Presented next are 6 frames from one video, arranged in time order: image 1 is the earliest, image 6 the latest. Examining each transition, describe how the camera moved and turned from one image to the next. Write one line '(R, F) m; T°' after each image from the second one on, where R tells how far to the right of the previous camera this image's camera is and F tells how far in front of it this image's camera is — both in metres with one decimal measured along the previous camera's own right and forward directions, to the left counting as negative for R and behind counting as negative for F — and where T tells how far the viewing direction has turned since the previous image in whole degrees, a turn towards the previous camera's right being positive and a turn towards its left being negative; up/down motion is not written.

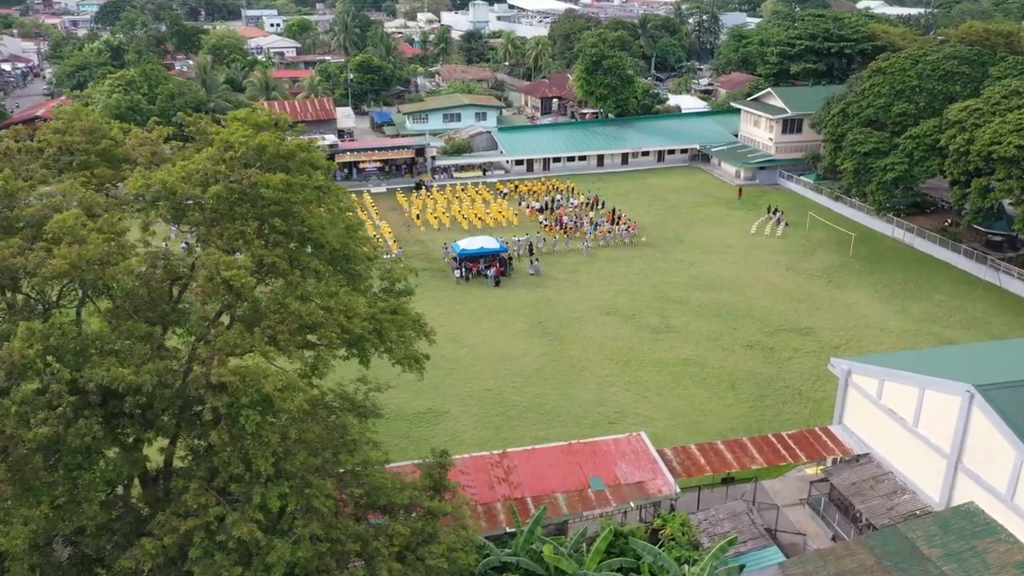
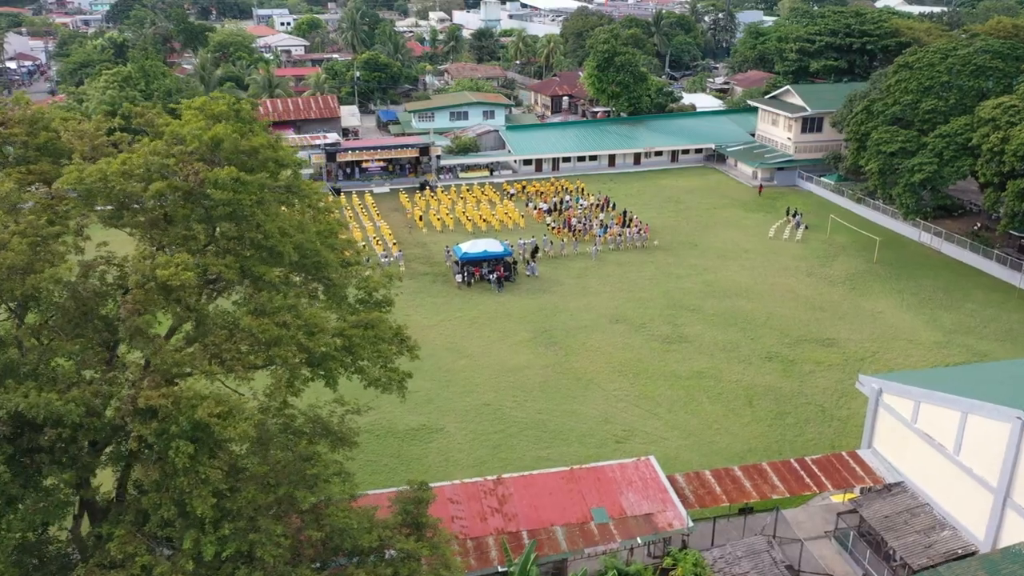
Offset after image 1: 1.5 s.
(+0.3, +1.4) m; -1°
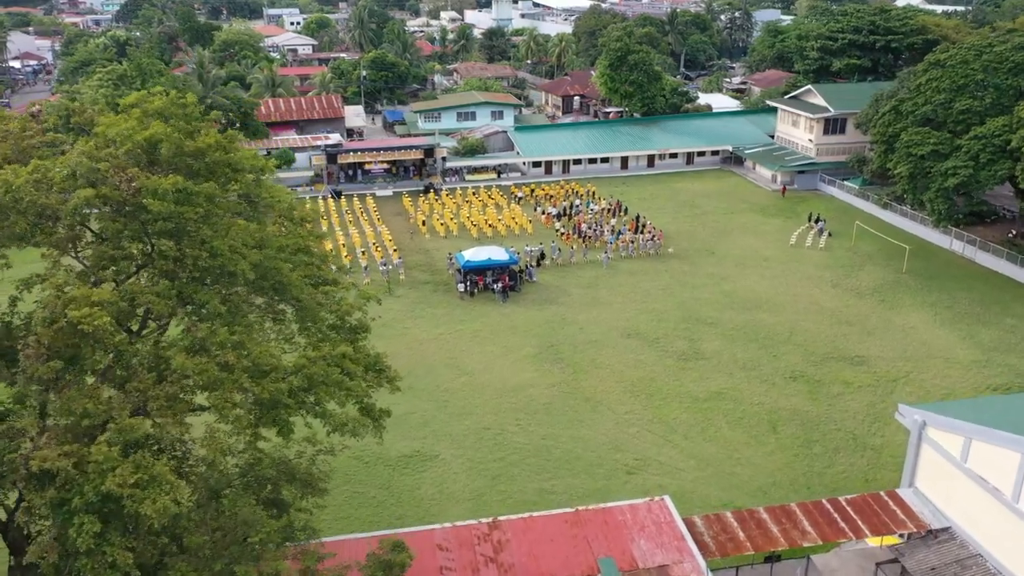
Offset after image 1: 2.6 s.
(+0.2, +1.5) m; -1°
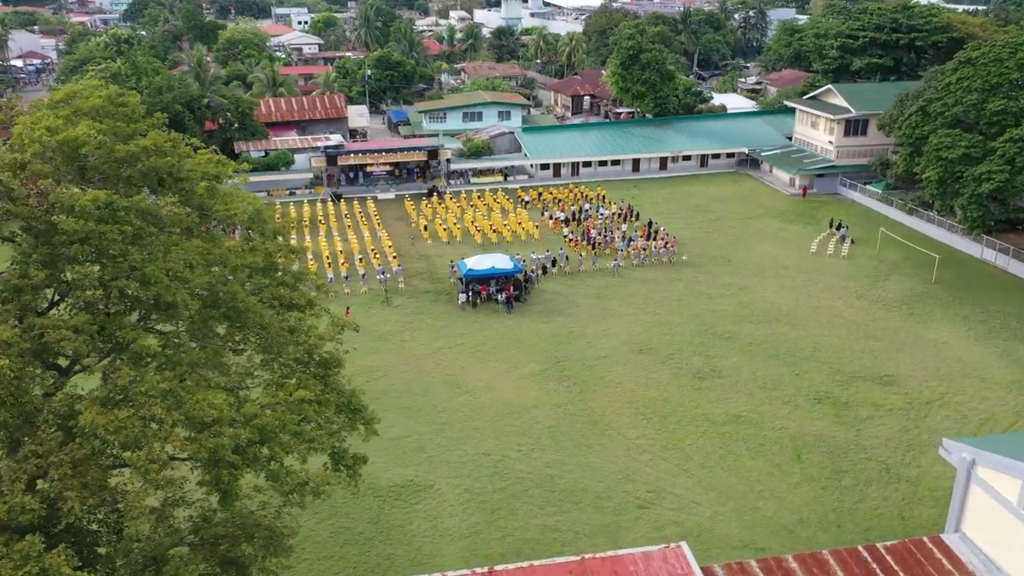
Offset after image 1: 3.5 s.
(+0.2, +1.3) m; -1°
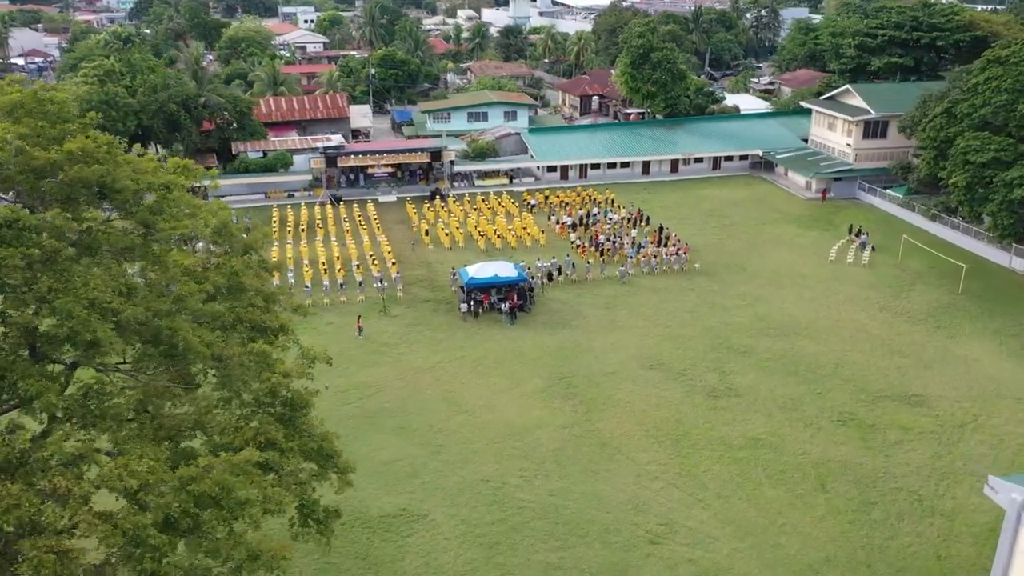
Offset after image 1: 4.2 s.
(+0.1, +1.1) m; -1°
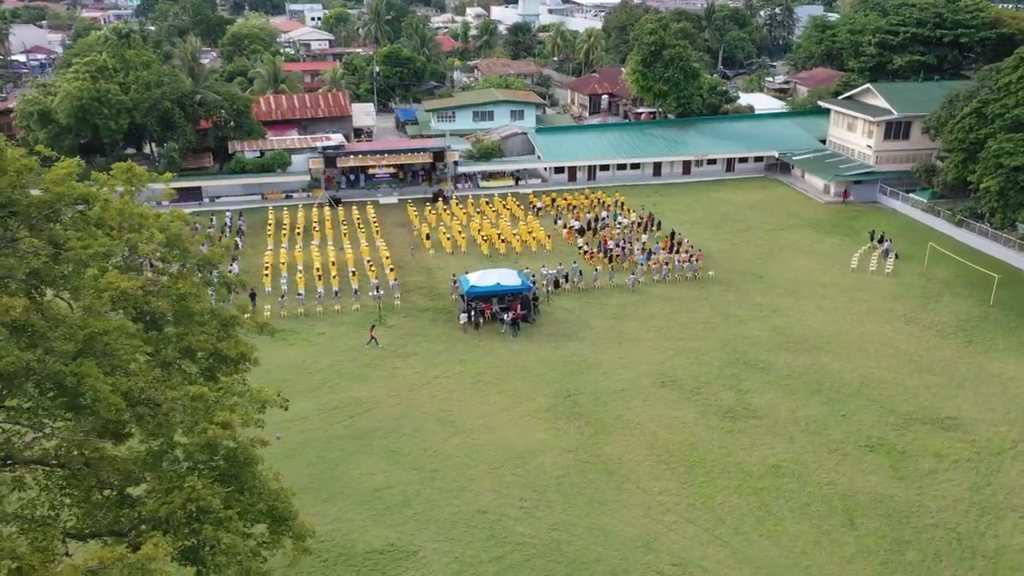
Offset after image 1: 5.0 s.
(+0.2, +1.2) m; -1°
